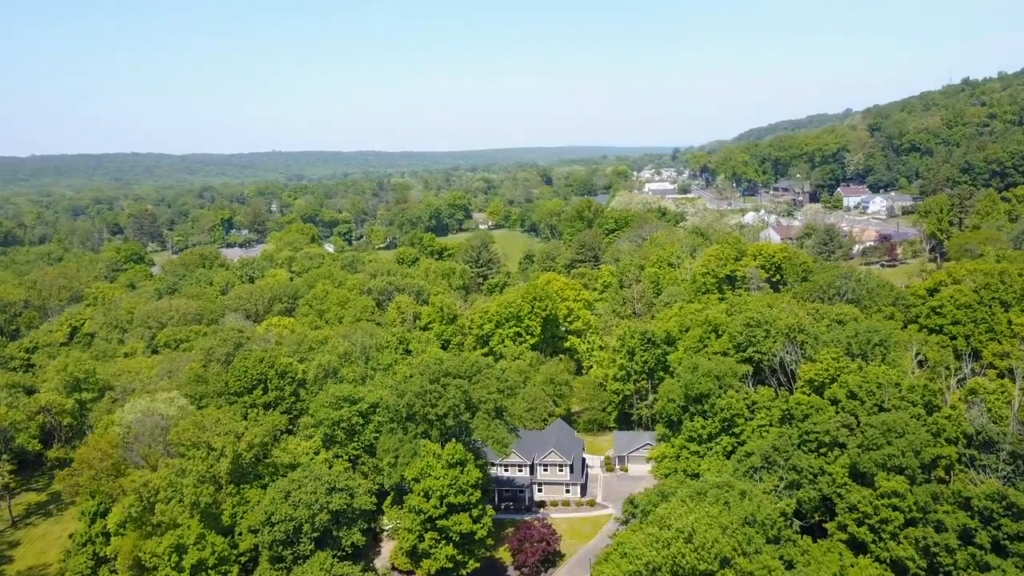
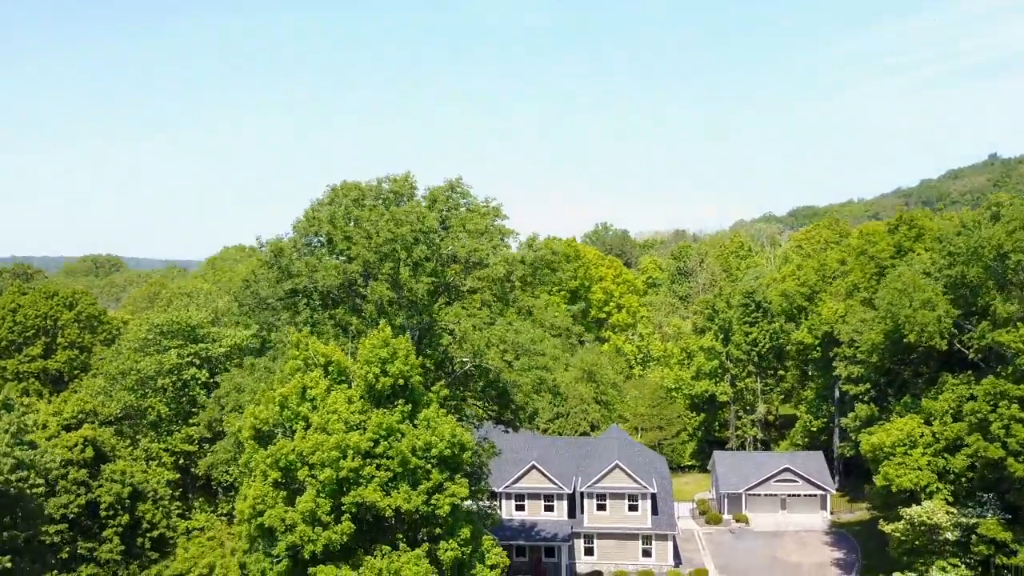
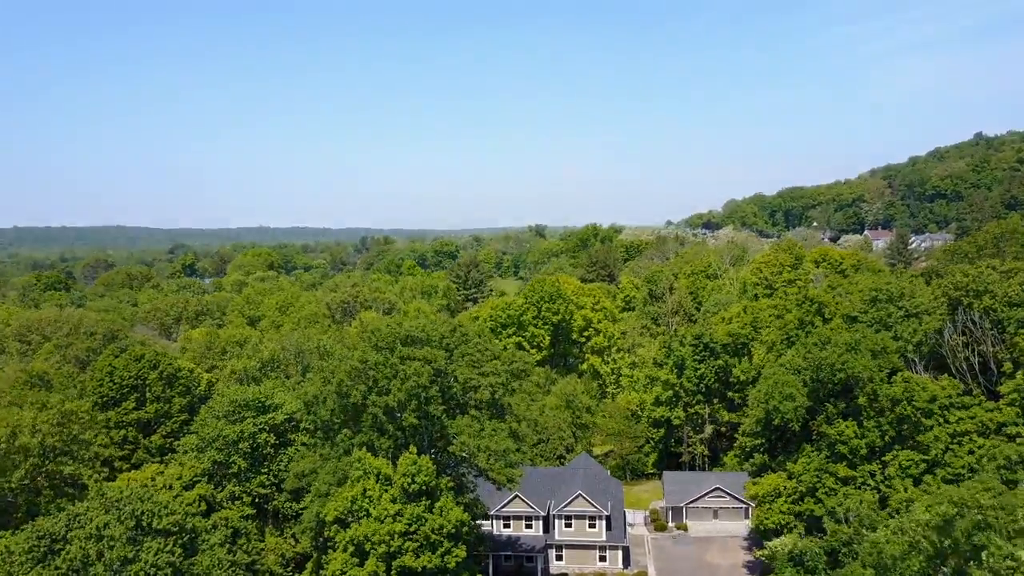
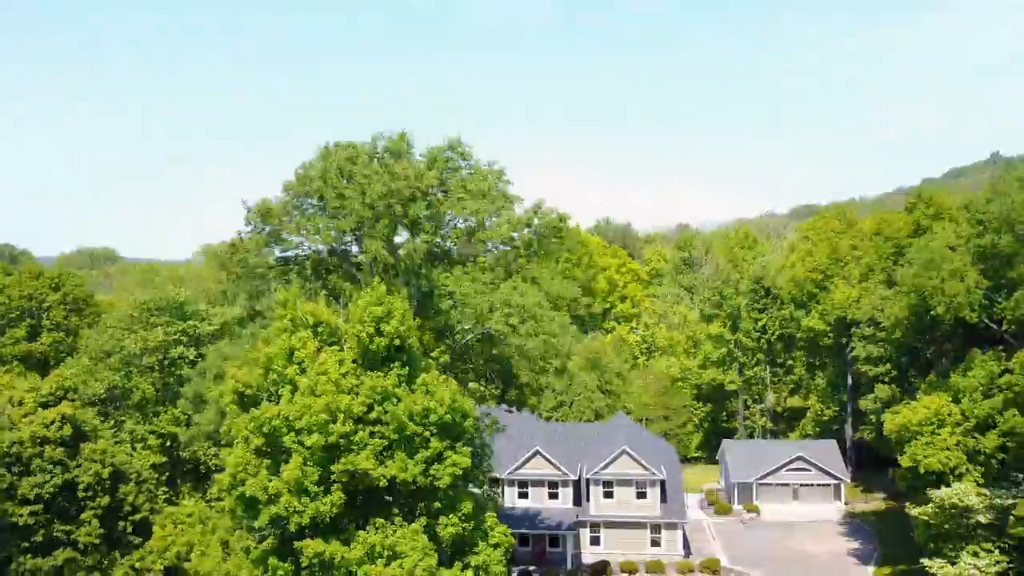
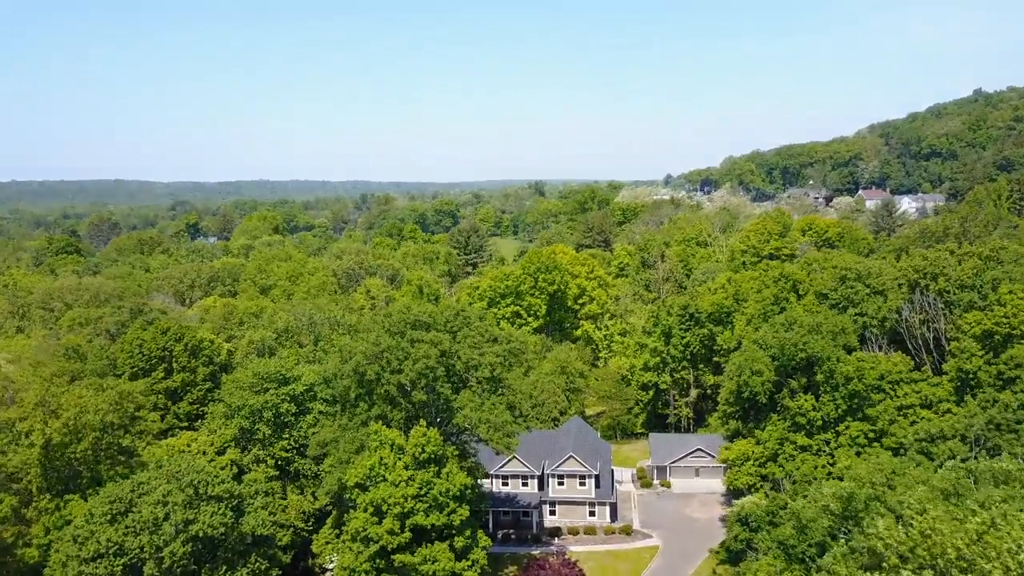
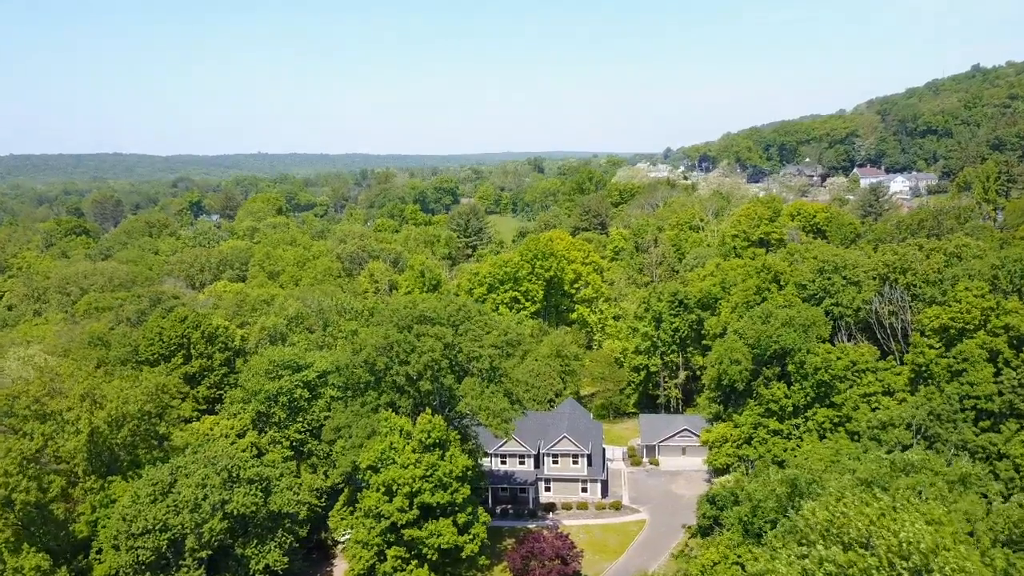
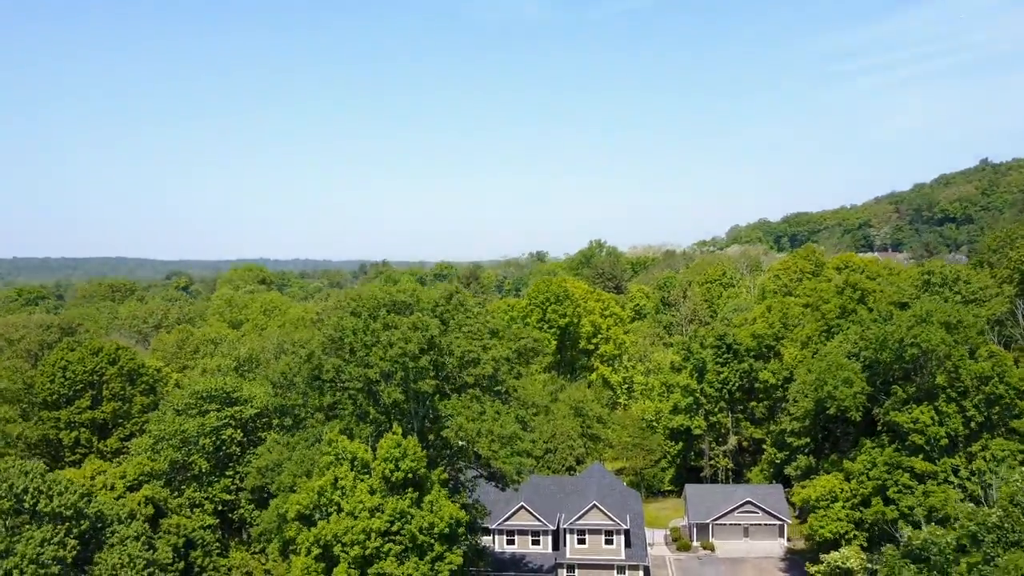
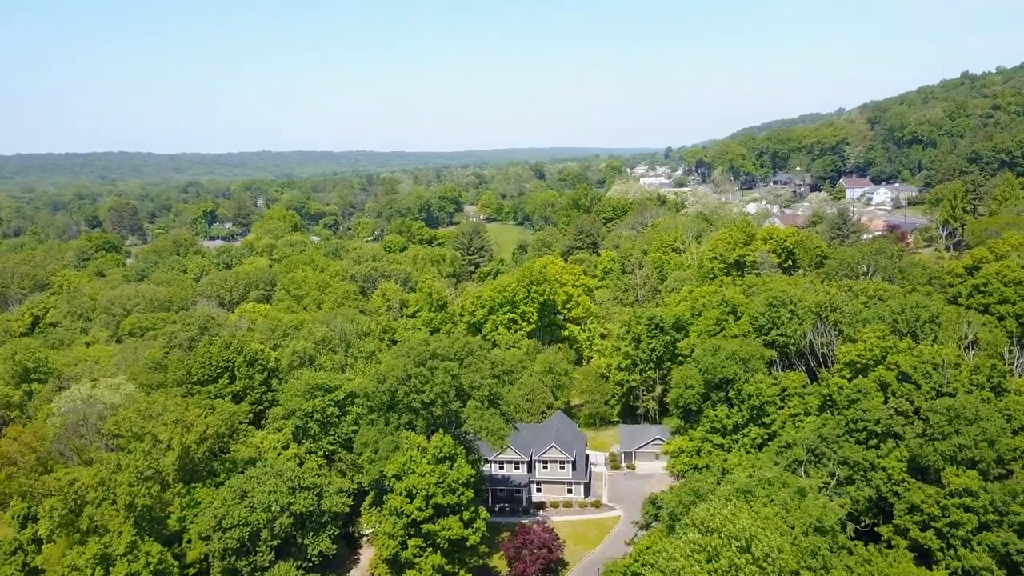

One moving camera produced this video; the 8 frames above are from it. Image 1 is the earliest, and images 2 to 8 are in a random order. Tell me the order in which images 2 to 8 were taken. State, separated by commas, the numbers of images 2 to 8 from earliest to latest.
8, 6, 5, 3, 7, 2, 4
